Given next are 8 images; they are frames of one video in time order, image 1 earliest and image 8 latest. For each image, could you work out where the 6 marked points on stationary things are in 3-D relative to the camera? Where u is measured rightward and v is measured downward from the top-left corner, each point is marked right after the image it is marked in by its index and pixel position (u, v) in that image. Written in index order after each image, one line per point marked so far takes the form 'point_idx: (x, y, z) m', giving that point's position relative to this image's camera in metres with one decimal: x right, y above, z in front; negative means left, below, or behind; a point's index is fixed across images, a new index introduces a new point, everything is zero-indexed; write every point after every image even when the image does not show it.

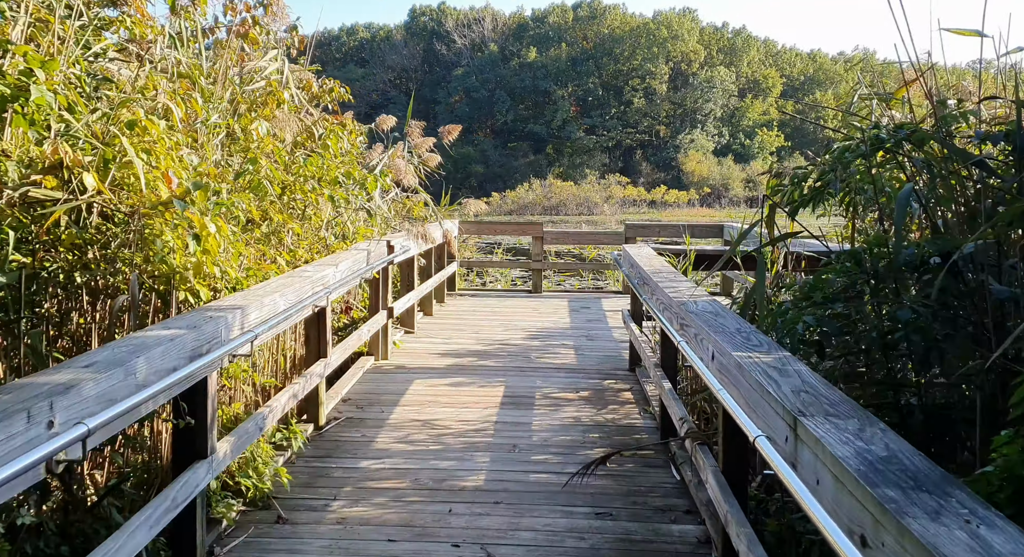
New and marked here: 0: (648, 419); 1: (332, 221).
0: (+0.5, -0.5, +3.1) m
1: (-0.8, +0.3, +3.8) m
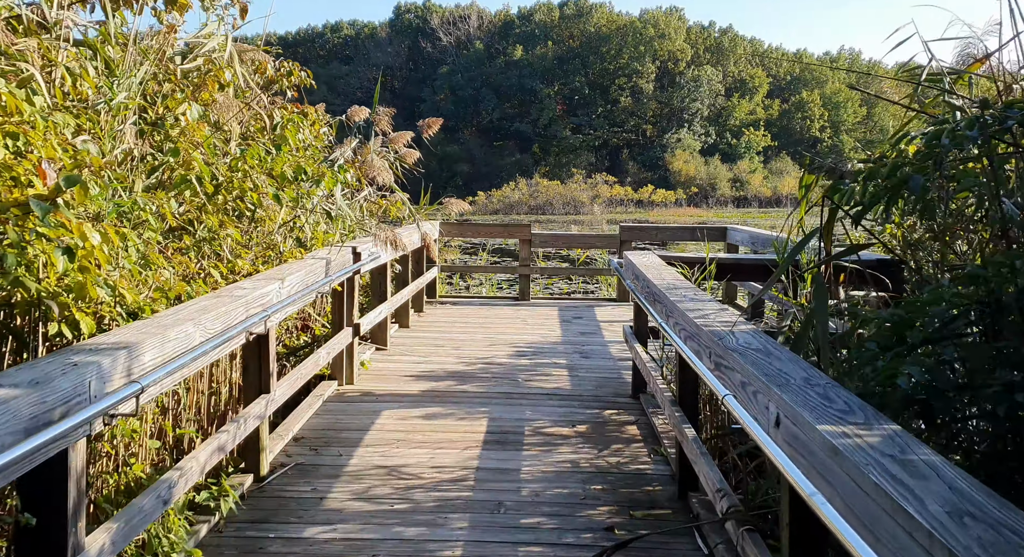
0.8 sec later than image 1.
0: (+0.5, -0.6, +2.6) m
1: (-0.9, +0.2, +3.2) m
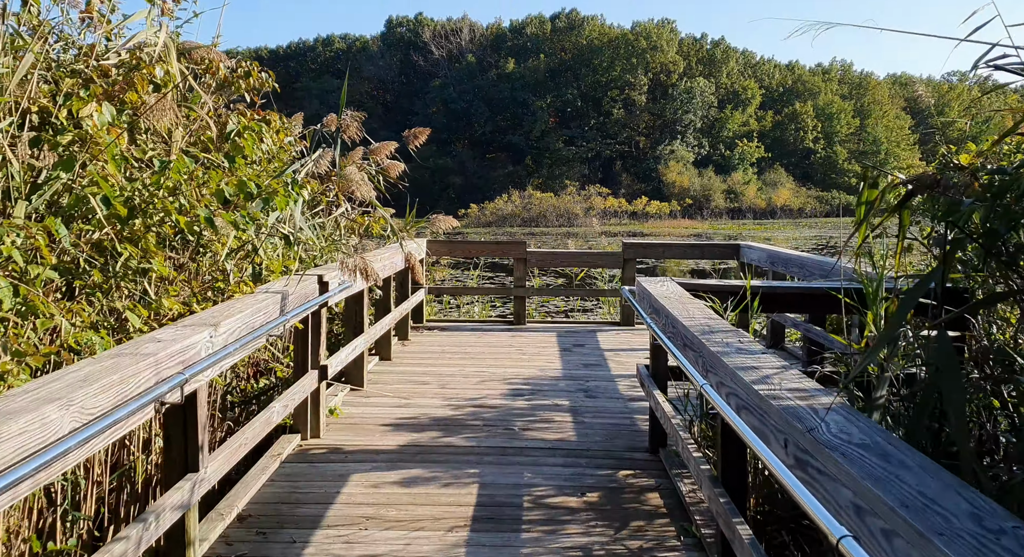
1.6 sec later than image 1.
0: (+0.5, -0.7, +2.1) m
1: (-0.9, +0.1, +2.7) m
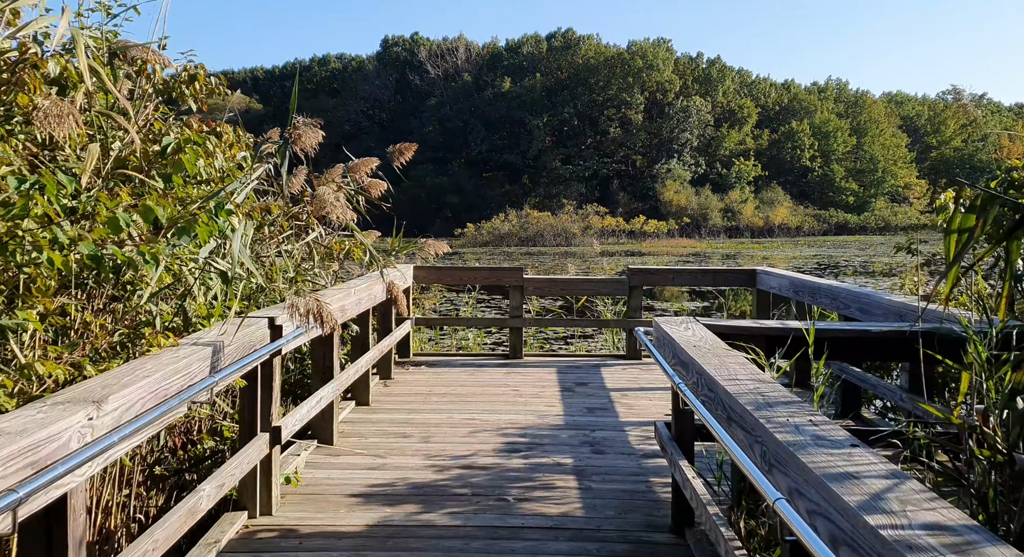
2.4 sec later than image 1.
0: (+0.5, -0.8, +1.6) m
1: (-0.9, 0.0, +2.2) m
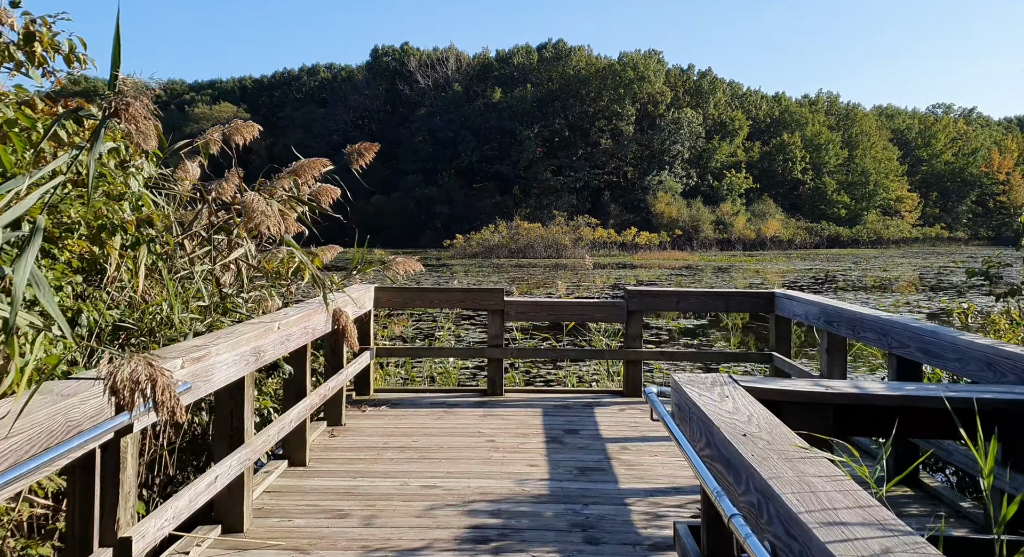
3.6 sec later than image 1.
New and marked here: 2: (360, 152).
0: (+0.4, -0.9, +0.8) m
1: (-1.0, -0.1, +1.4) m
2: (-0.9, +0.7, +4.7) m
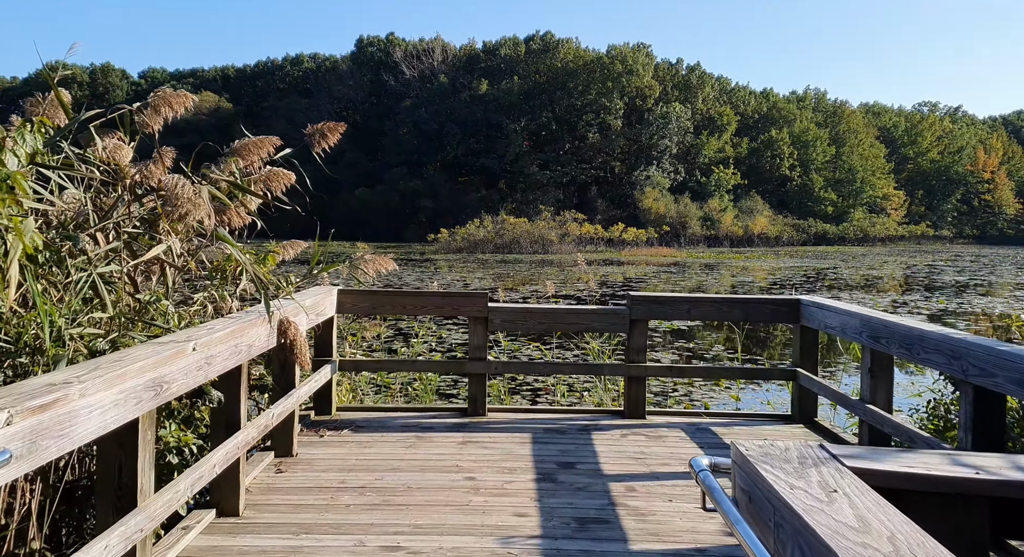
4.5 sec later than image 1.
0: (+0.4, -0.9, +0.2) m
1: (-1.0, -0.1, +0.8) m
2: (-0.9, +0.7, +4.1) m
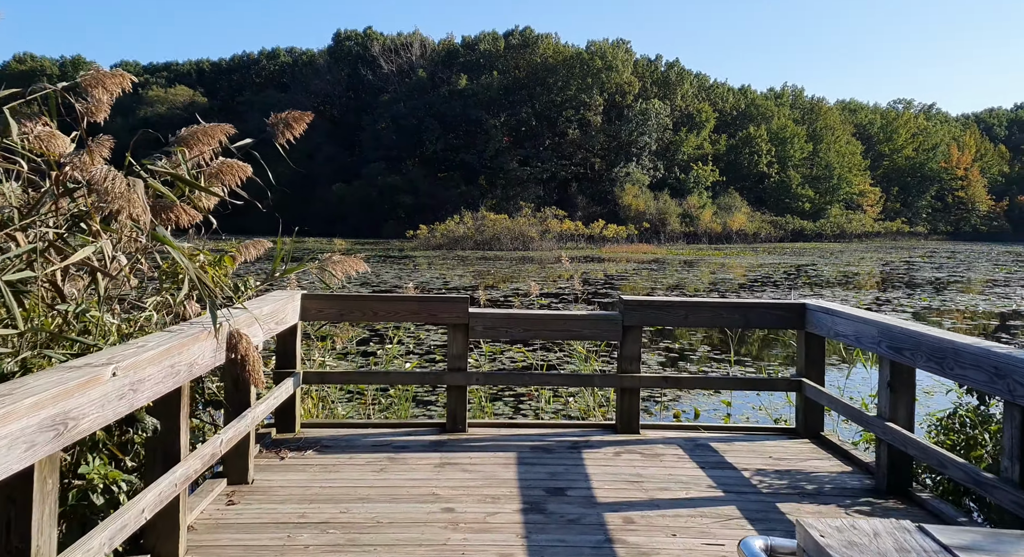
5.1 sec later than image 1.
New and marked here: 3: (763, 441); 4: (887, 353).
0: (+0.4, -1.0, -0.1) m
1: (-1.0, -0.2, +0.4) m
2: (-1.0, +0.7, +3.7) m
3: (+1.1, -0.7, +3.6) m
4: (+1.3, -0.3, +2.9) m
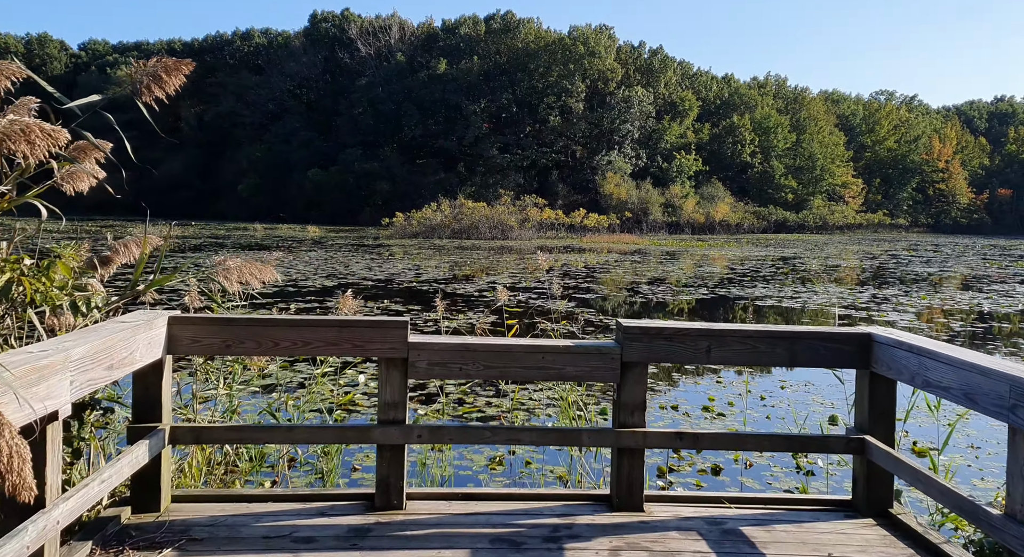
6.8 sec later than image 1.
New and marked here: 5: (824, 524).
0: (+0.3, -1.1, -1.1) m
1: (-1.1, -0.3, -0.6) m
2: (-1.2, +0.7, +2.7) m
3: (+1.0, -0.8, +2.6) m
4: (+1.2, -0.3, +1.9) m
5: (+1.0, -0.8, +2.6) m
